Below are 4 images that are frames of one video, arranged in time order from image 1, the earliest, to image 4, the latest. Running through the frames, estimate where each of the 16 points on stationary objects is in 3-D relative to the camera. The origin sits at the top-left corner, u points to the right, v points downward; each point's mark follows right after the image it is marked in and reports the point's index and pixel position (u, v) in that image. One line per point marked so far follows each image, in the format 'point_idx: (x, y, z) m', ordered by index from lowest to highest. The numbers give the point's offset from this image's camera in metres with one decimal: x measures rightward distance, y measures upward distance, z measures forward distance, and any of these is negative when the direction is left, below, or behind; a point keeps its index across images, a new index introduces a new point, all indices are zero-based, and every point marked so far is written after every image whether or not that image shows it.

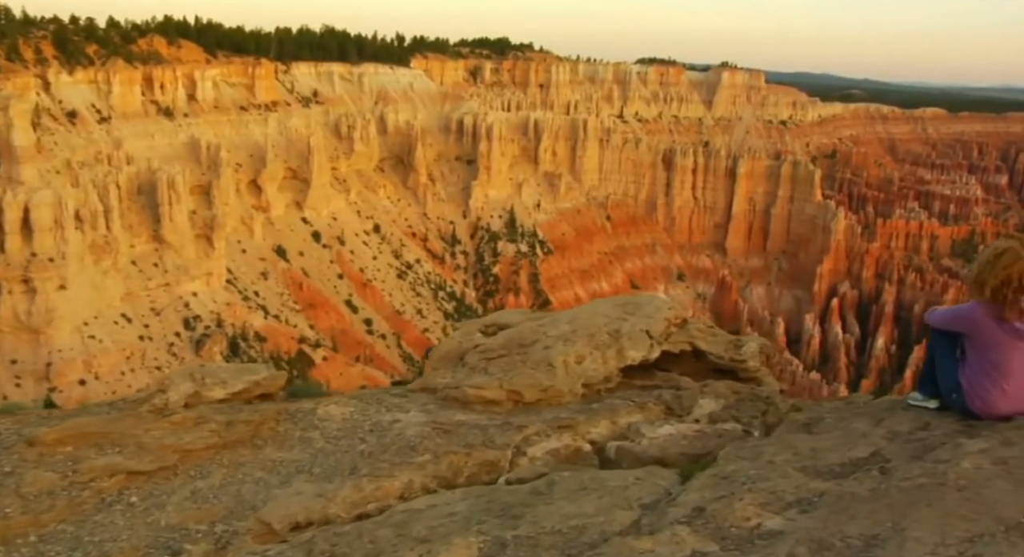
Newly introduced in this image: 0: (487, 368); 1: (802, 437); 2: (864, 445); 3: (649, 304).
0: (-0.3, -0.9, +7.6) m
1: (+2.1, -1.2, +5.6) m
2: (+2.4, -1.1, +5.2) m
3: (+1.5, -0.3, +8.7) m
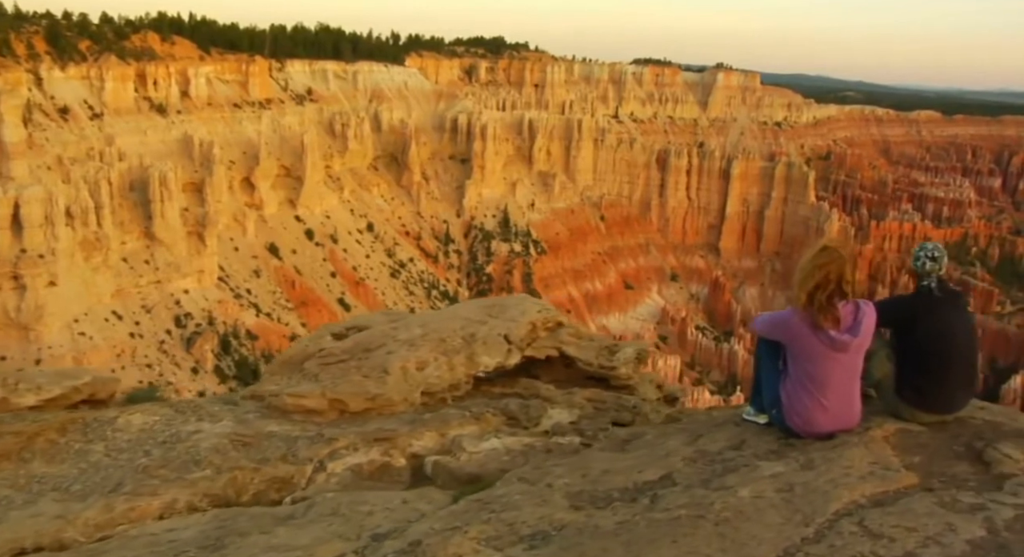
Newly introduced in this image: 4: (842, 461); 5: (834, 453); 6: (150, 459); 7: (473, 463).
0: (-1.8, -0.9, +7.0) m
1: (+0.6, -1.2, +5.1) m
2: (+0.9, -1.1, +4.7) m
3: (0.0, -0.3, +8.1) m
4: (+1.9, -1.1, +4.4) m
5: (+1.9, -1.0, +4.6) m
6: (-2.7, -1.3, +5.7) m
7: (-0.3, -1.4, +5.8) m
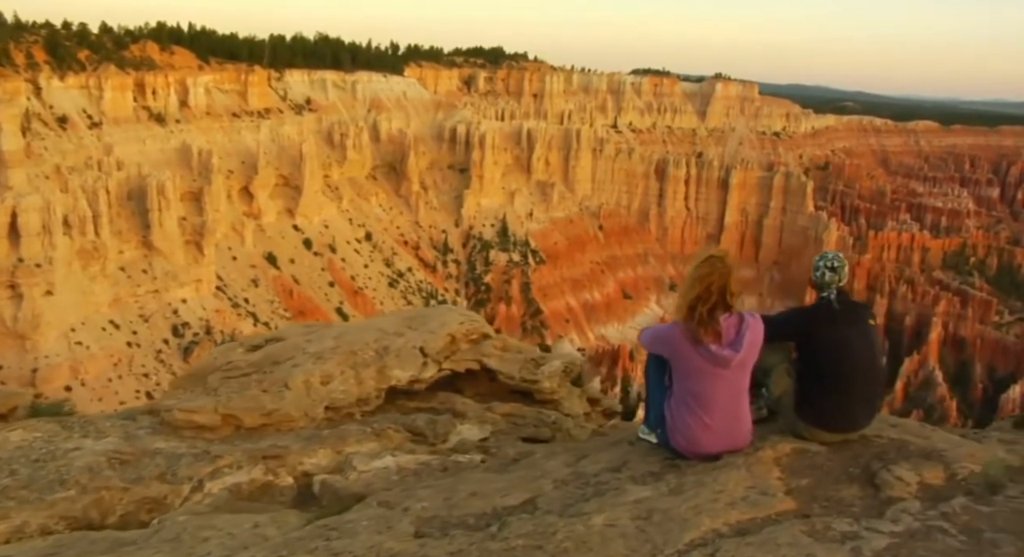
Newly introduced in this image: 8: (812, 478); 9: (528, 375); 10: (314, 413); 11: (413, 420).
0: (-2.6, -1.0, +6.7) m
1: (-0.2, -1.2, +4.8) m
2: (+0.1, -1.2, +4.4) m
3: (-0.8, -0.4, +7.9) m
4: (+1.1, -1.1, +4.1) m
5: (+1.1, -1.1, +4.3) m
6: (-3.5, -1.4, +5.4) m
7: (-1.1, -1.4, +5.5) m
8: (+1.7, -1.2, +4.5) m
9: (+0.2, -1.0, +7.7) m
10: (-1.7, -1.1, +6.5) m
11: (-0.9, -1.2, +6.7) m
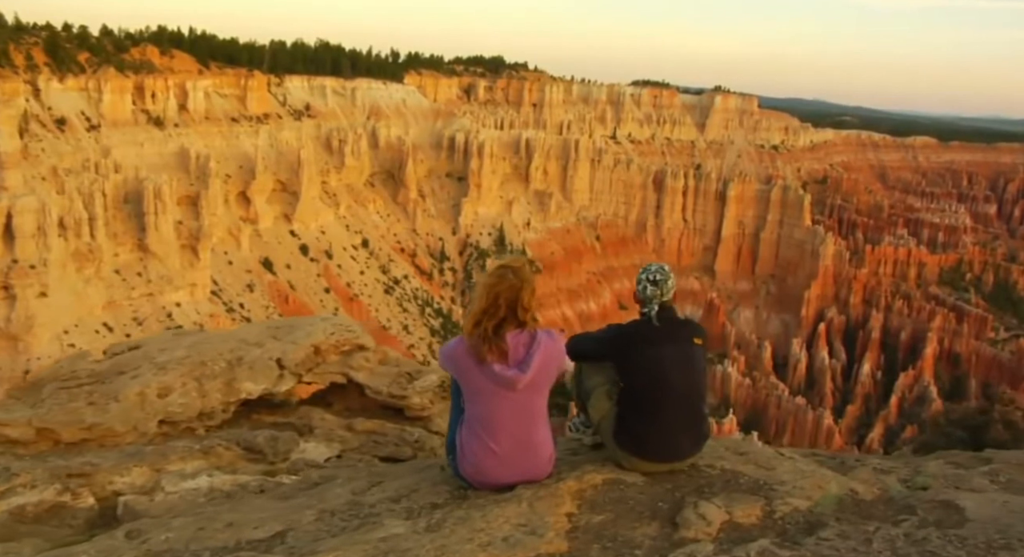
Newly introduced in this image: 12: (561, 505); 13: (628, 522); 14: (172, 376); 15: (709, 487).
0: (-3.8, -1.0, +6.3) m
1: (-1.4, -1.3, +4.3) m
2: (-1.2, -1.2, +3.9) m
3: (-2.0, -0.5, +7.4) m
4: (-0.1, -1.2, +3.7) m
5: (-0.1, -1.2, +3.9) m
6: (-4.7, -1.4, +4.9) m
7: (-2.3, -1.5, +5.0) m
8: (+0.5, -1.2, +4.0) m
9: (-1.1, -1.1, +7.3) m
10: (-2.9, -1.2, +6.1) m
11: (-2.1, -1.3, +6.3) m
12: (+0.3, -1.2, +4.0) m
13: (+0.6, -1.3, +4.0) m
14: (-2.8, -0.8, +6.4) m
15: (+1.1, -1.2, +4.5) m
